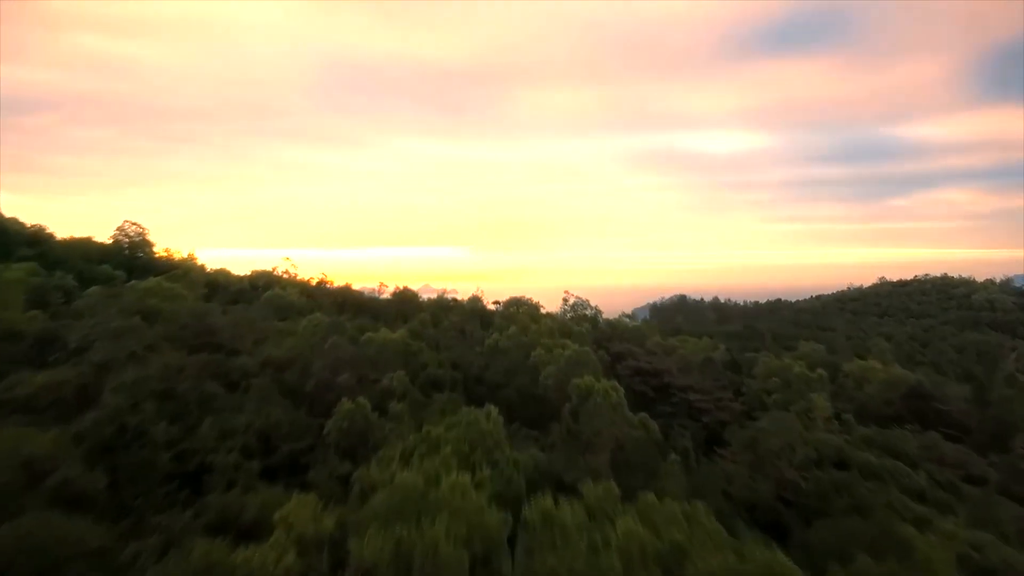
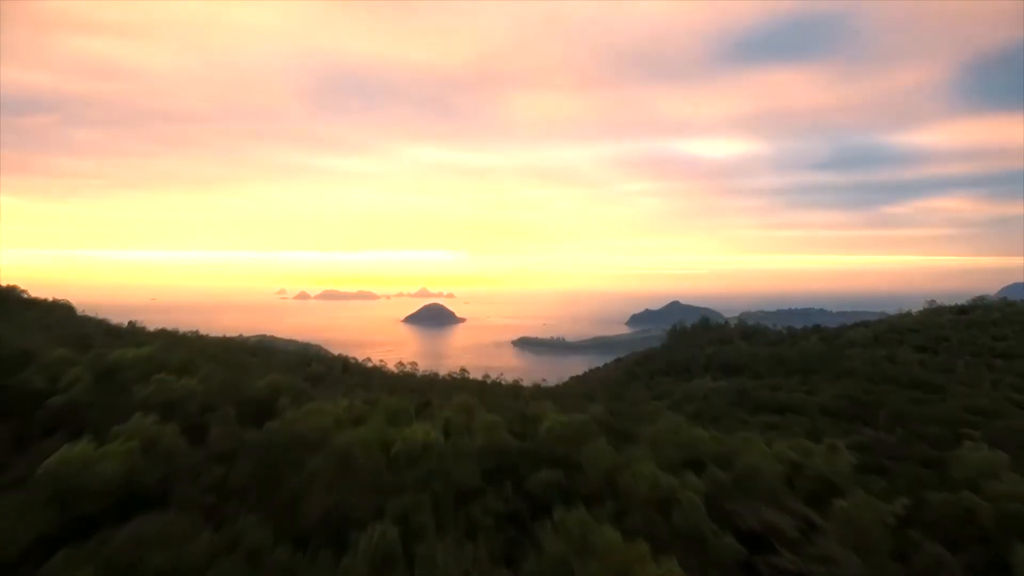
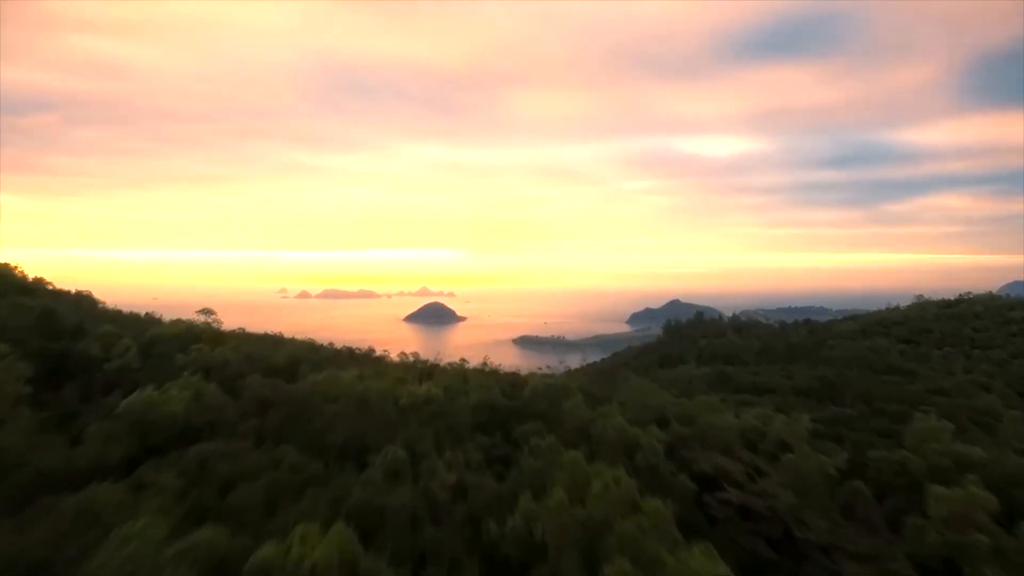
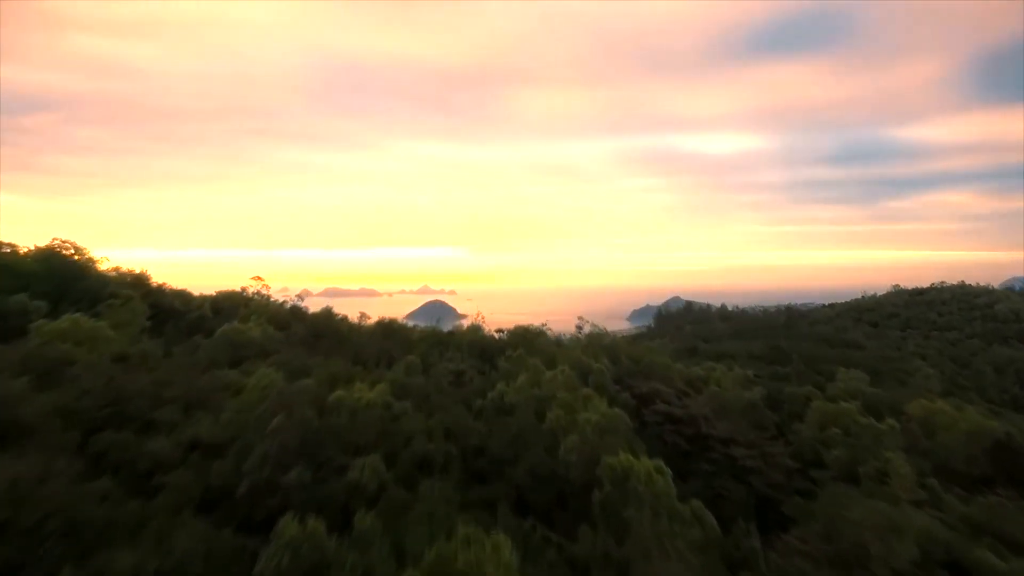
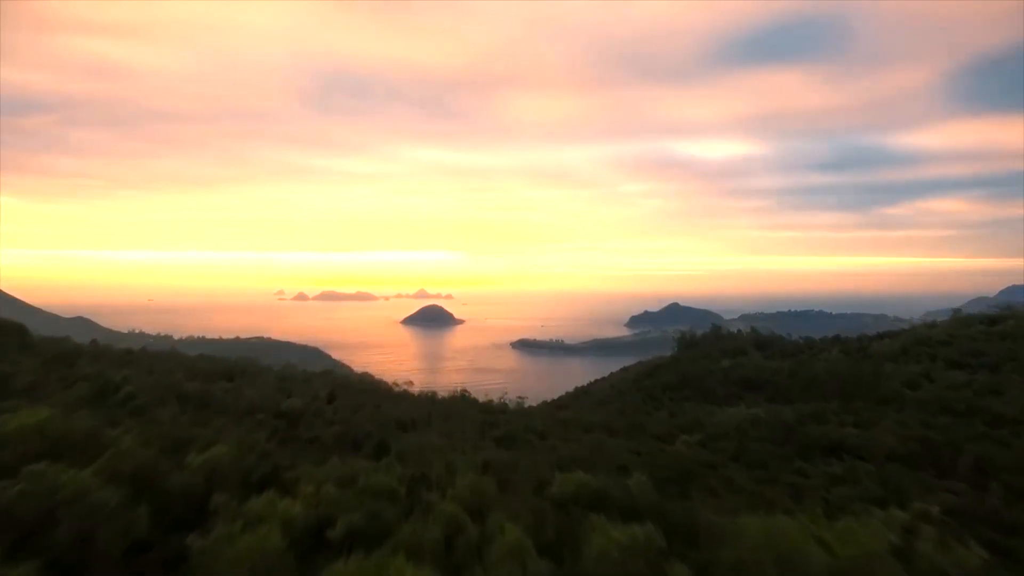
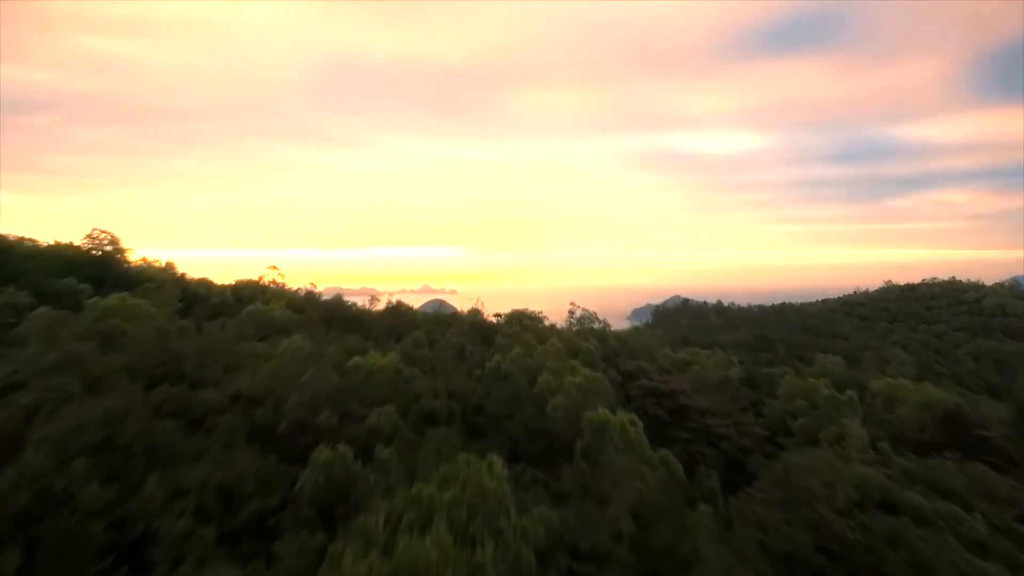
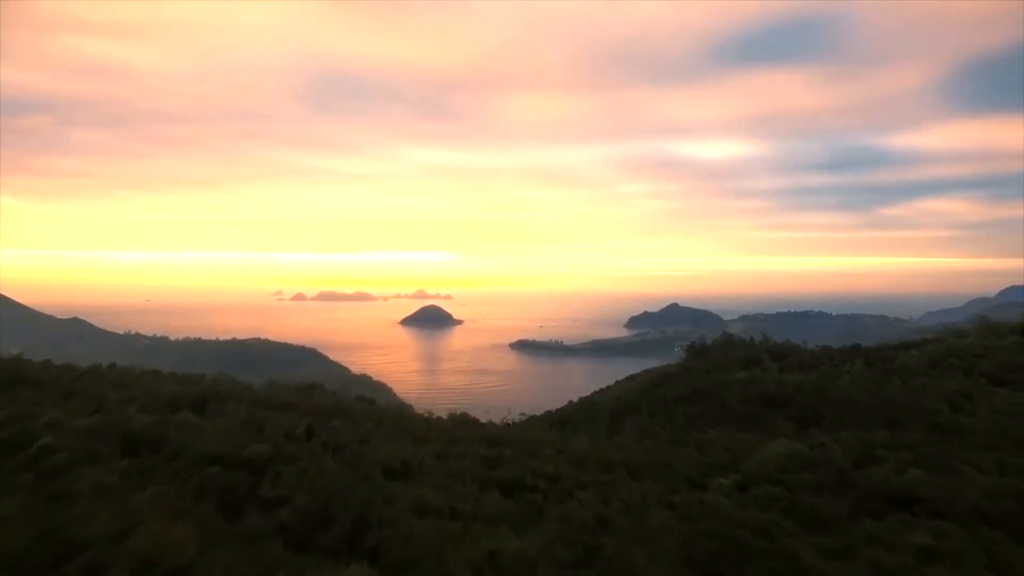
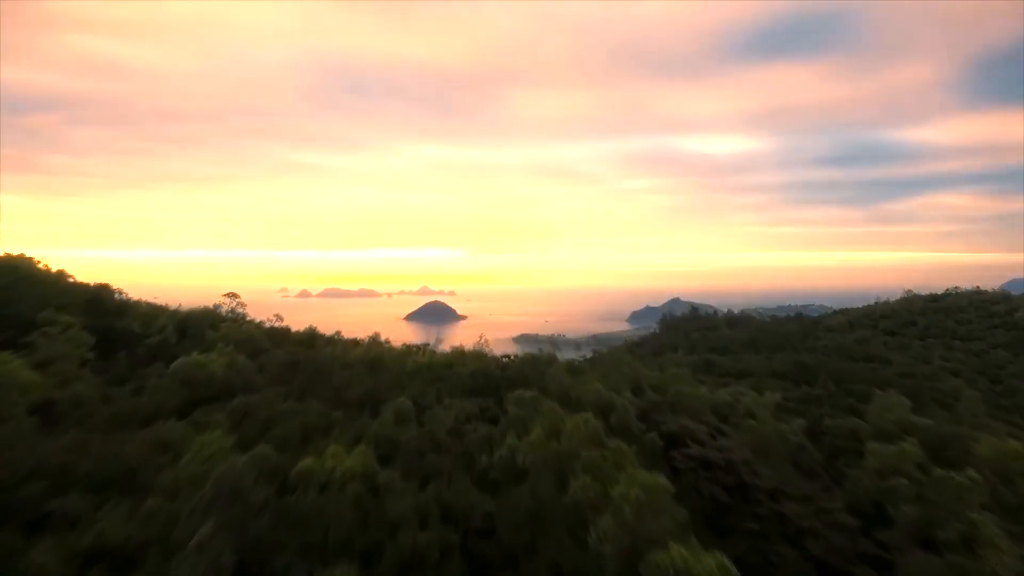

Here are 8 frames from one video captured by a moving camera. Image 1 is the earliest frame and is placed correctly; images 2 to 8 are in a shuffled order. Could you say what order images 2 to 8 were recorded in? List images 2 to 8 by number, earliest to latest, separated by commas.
6, 4, 8, 3, 2, 5, 7
